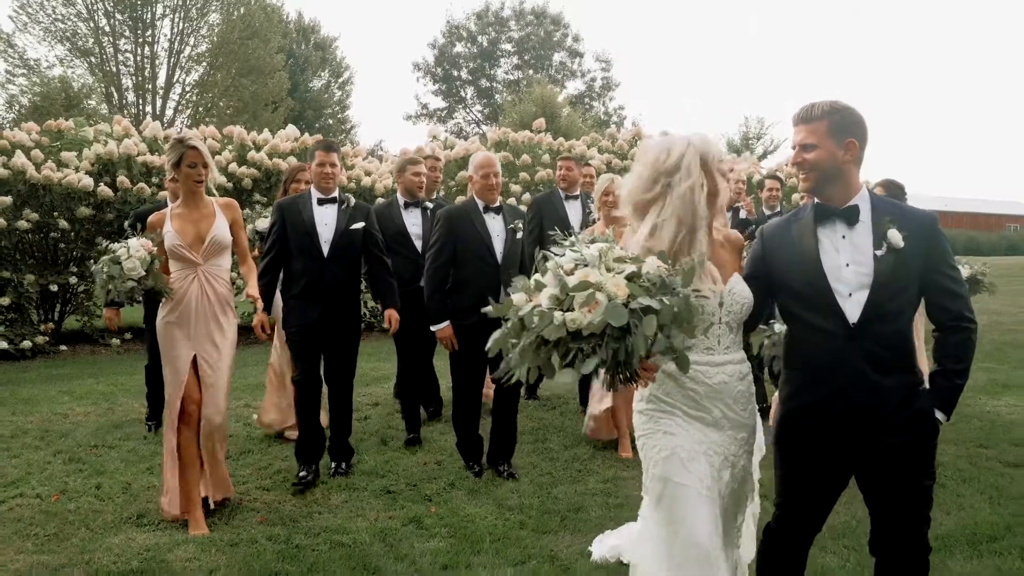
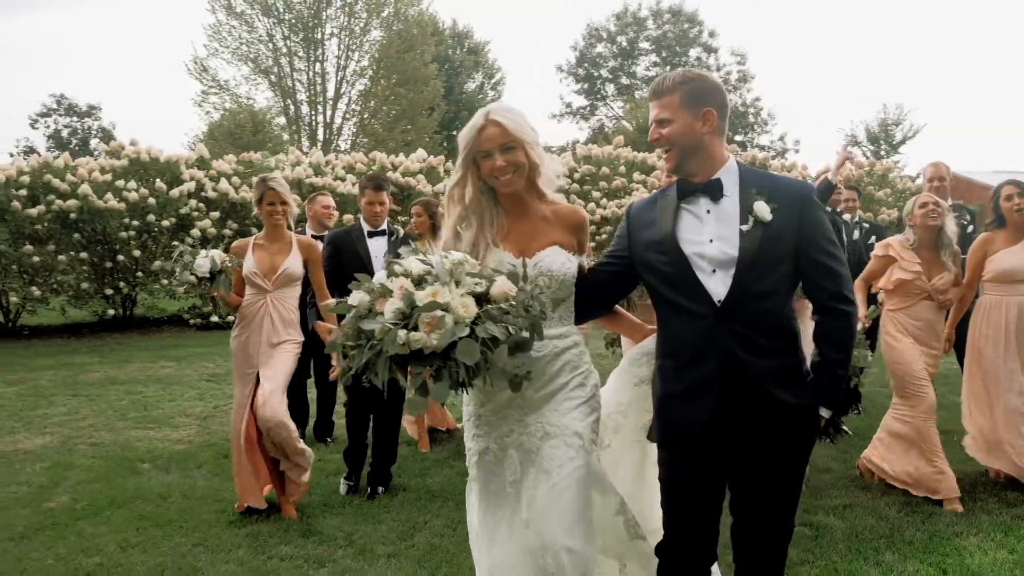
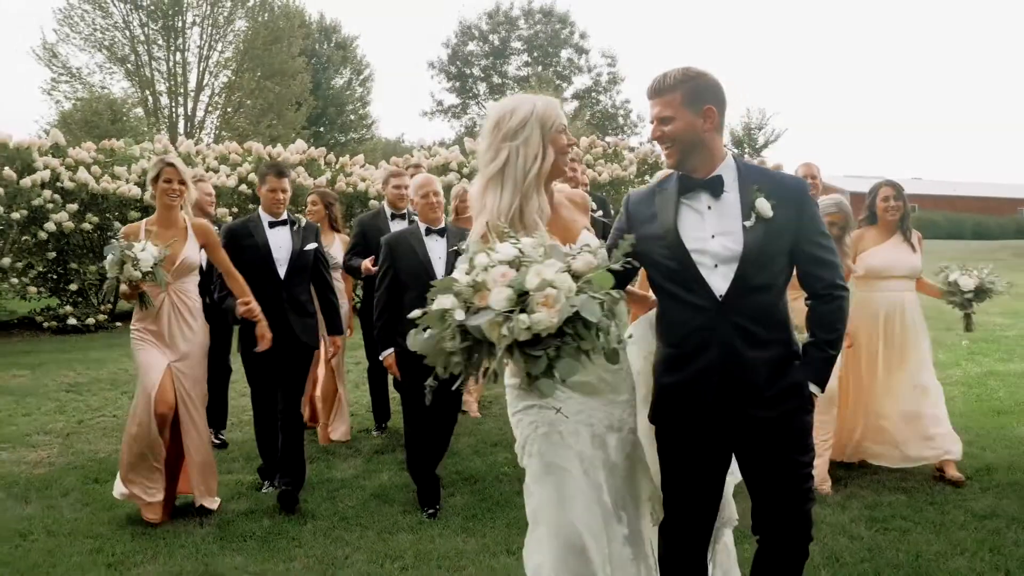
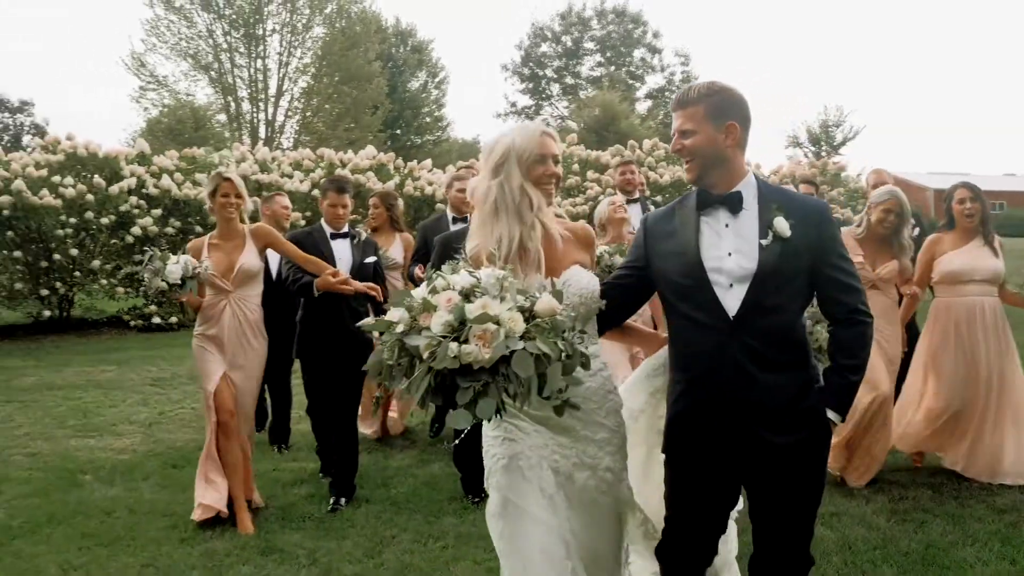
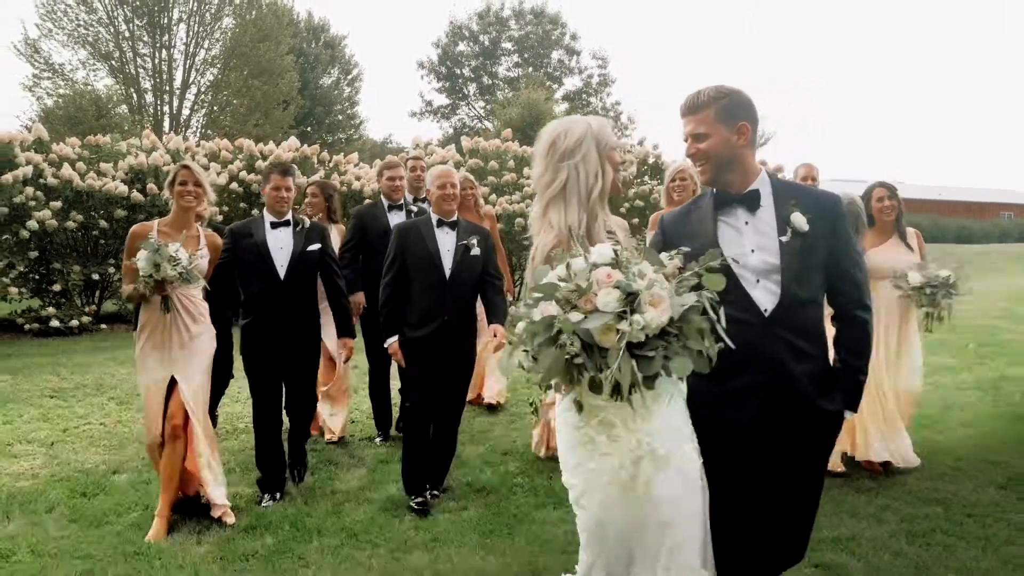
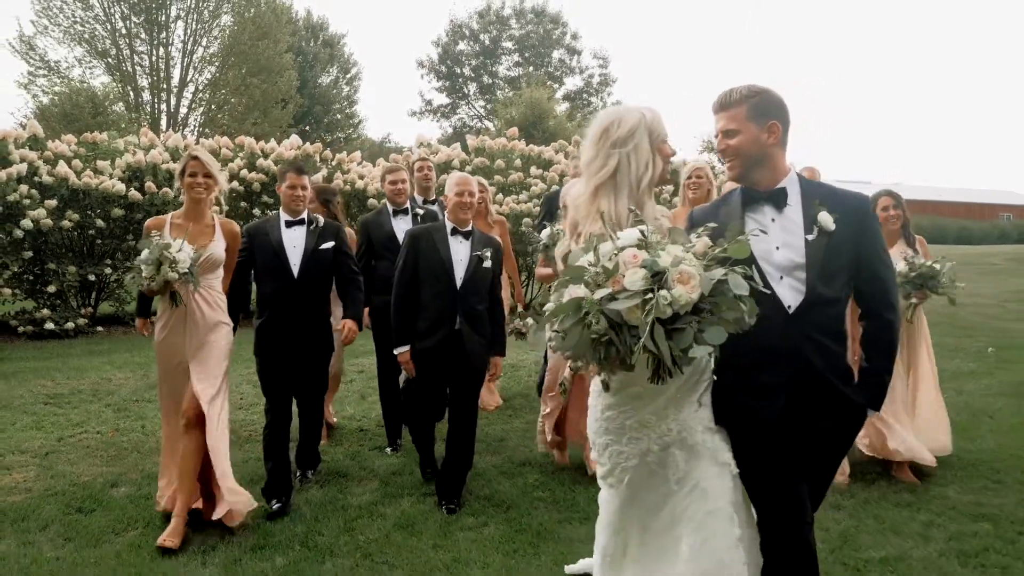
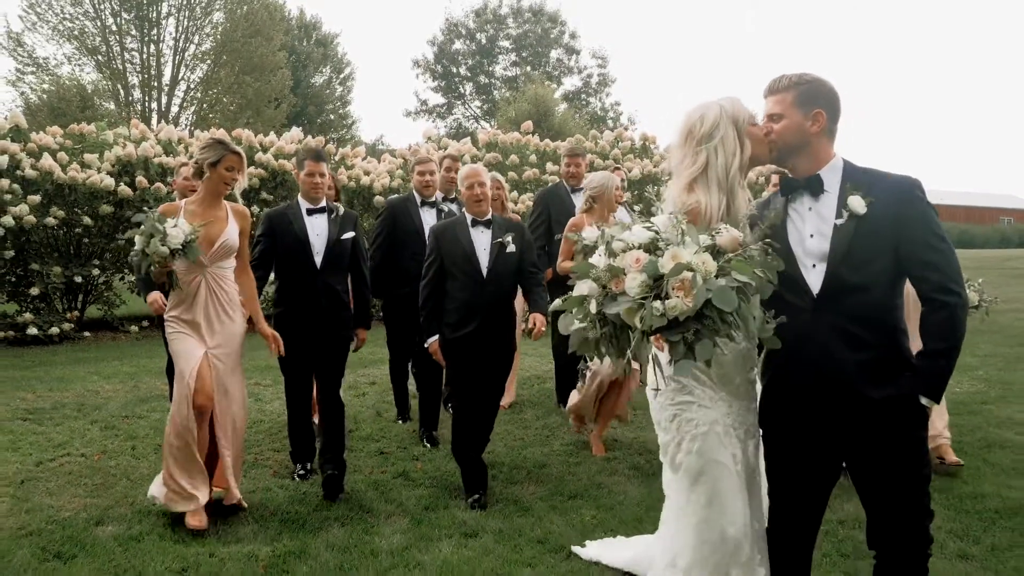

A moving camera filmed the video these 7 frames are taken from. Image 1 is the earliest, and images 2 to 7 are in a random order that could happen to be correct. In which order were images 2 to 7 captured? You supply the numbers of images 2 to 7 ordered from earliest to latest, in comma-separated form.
7, 6, 5, 3, 4, 2
